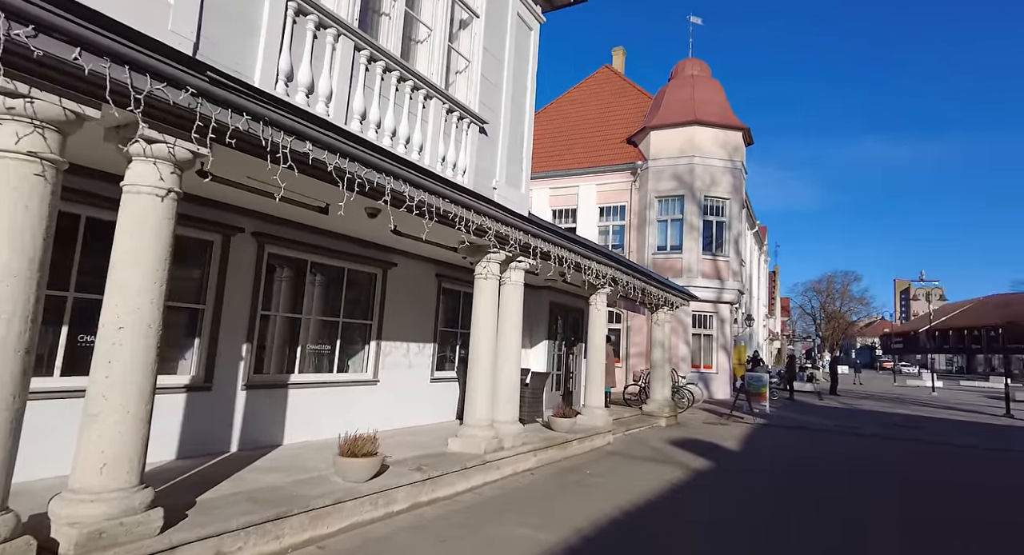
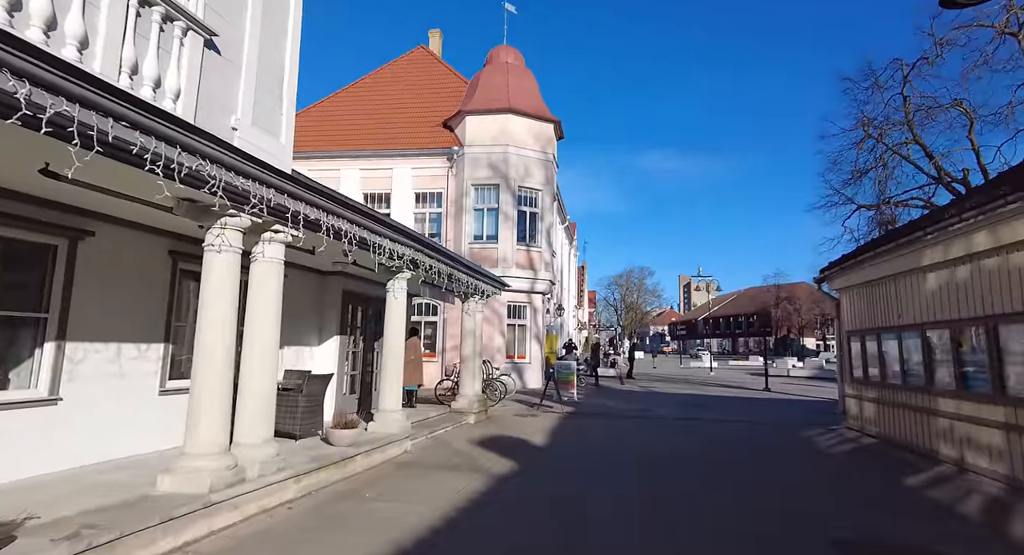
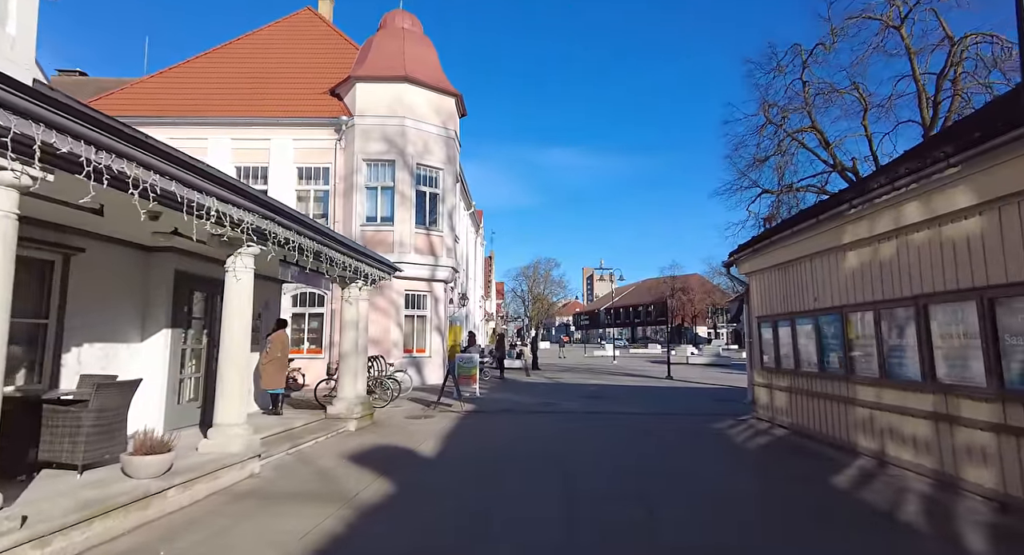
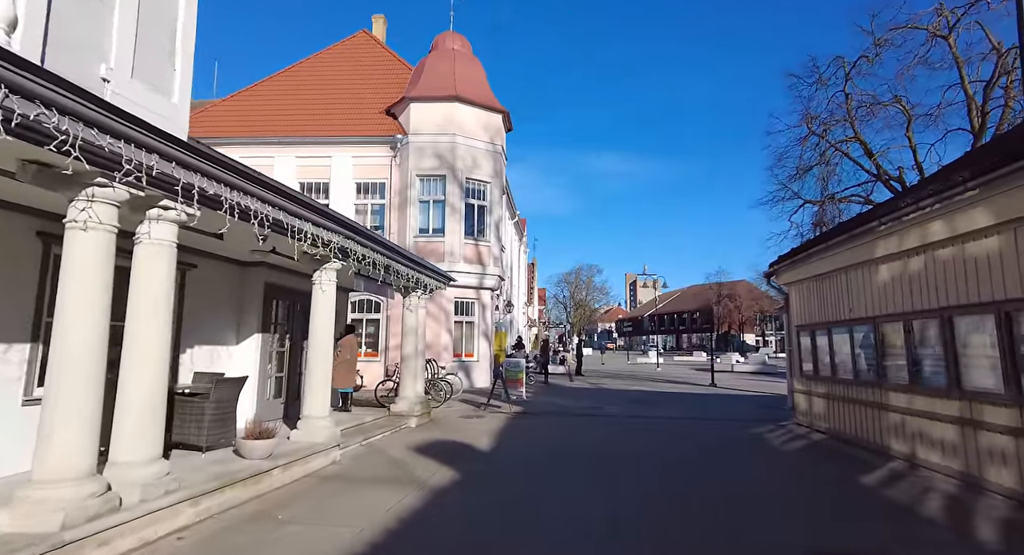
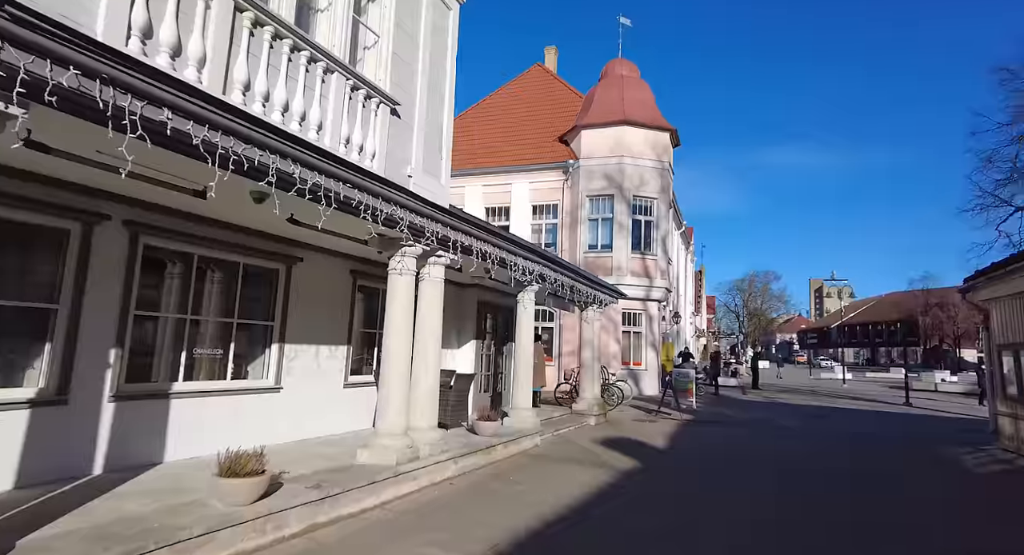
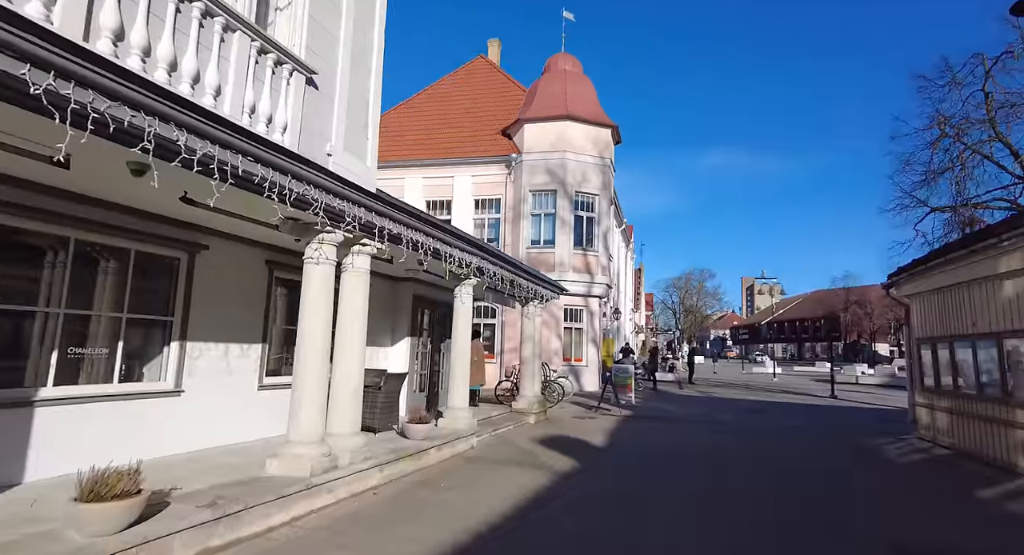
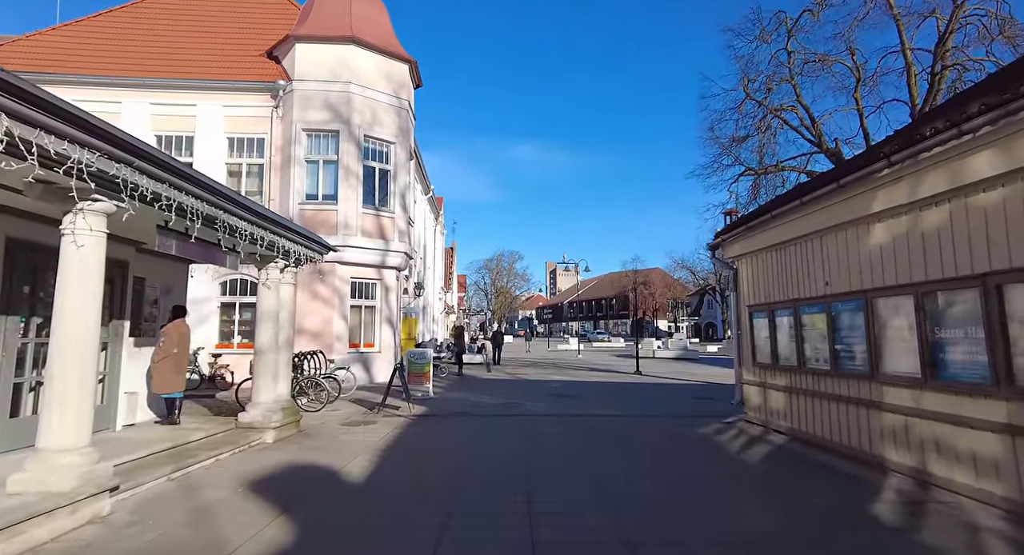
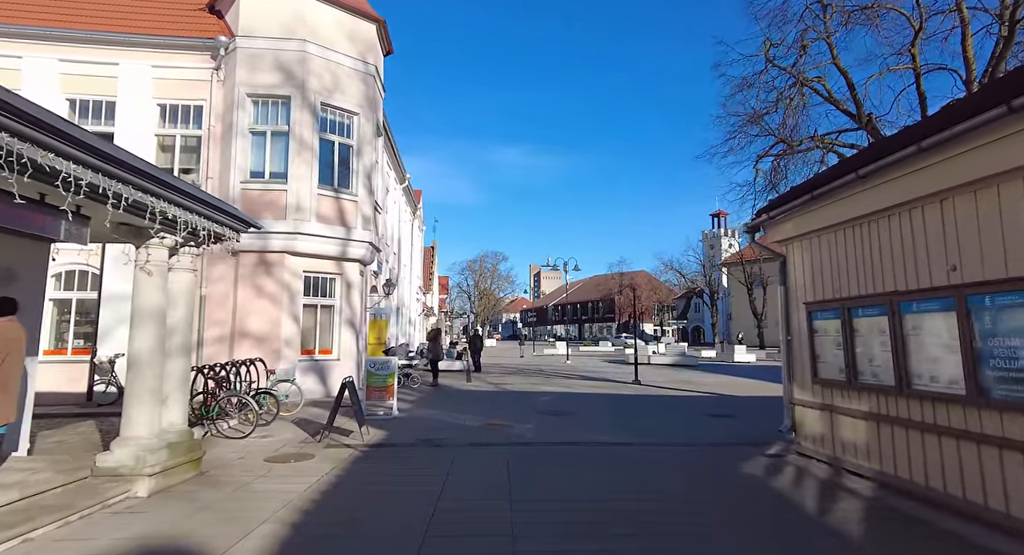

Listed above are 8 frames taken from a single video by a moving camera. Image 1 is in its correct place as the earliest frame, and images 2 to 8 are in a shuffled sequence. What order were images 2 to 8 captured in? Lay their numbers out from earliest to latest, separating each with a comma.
5, 6, 2, 4, 3, 7, 8
